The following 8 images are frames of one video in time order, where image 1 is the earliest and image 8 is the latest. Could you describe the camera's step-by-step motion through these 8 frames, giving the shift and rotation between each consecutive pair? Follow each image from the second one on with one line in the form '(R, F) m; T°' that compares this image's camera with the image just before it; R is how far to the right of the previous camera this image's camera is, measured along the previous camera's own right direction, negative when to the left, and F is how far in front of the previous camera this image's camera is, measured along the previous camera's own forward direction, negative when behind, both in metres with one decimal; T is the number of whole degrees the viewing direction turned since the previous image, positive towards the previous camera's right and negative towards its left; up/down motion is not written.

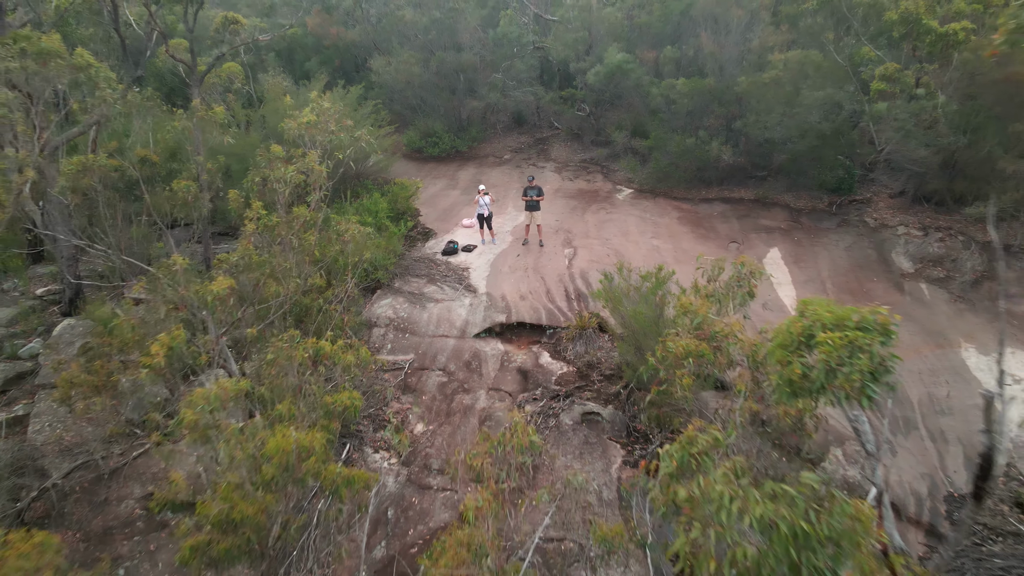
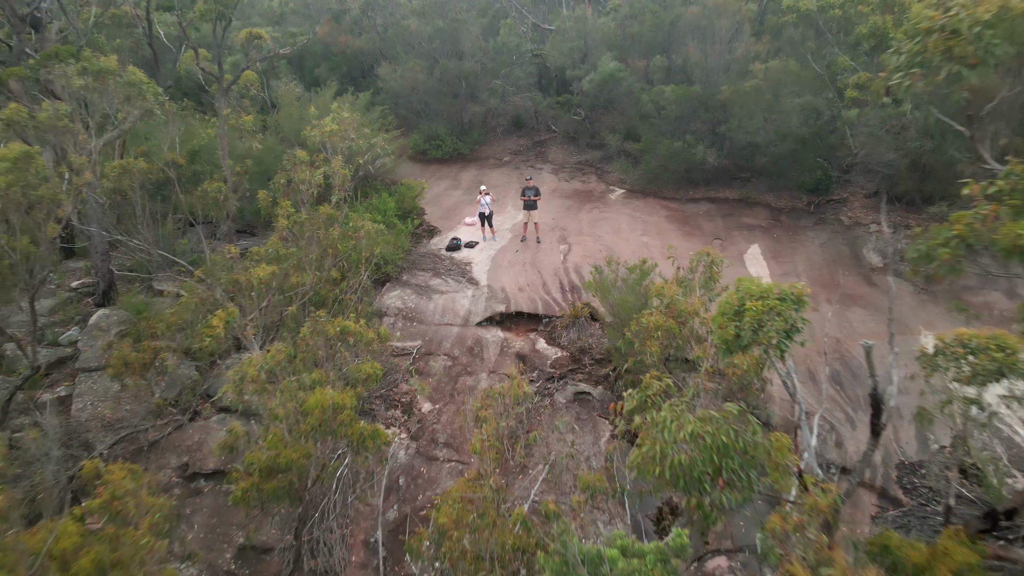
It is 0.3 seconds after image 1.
(0.0, -0.8) m; 0°
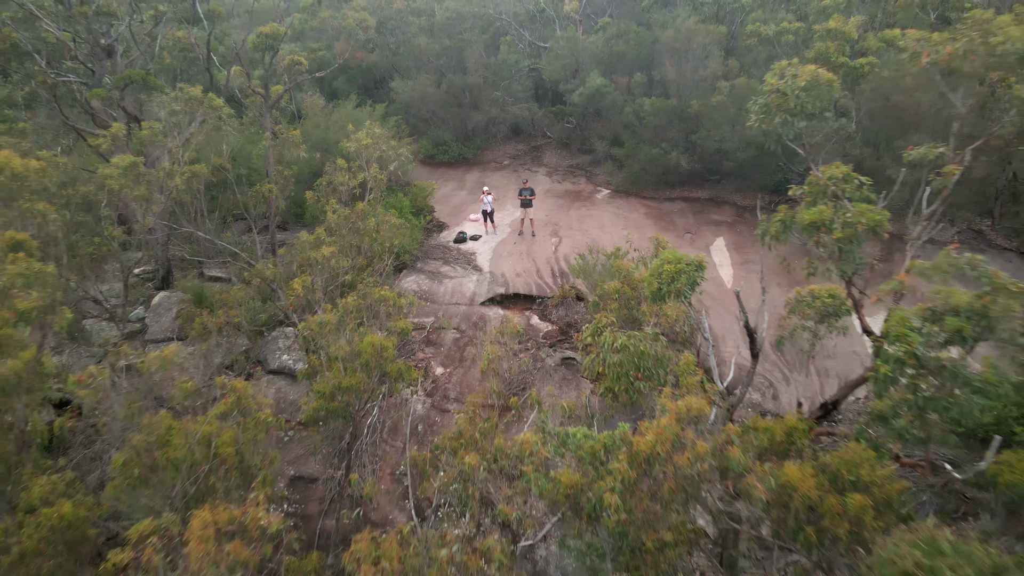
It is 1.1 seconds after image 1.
(0.0, -1.8) m; 0°
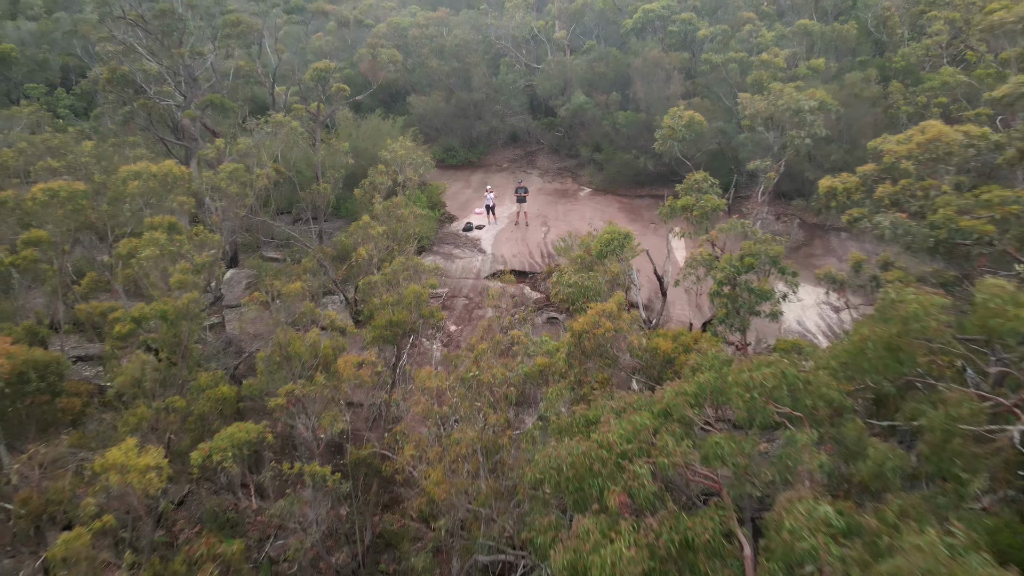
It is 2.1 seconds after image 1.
(+0.1, -3.1) m; 0°
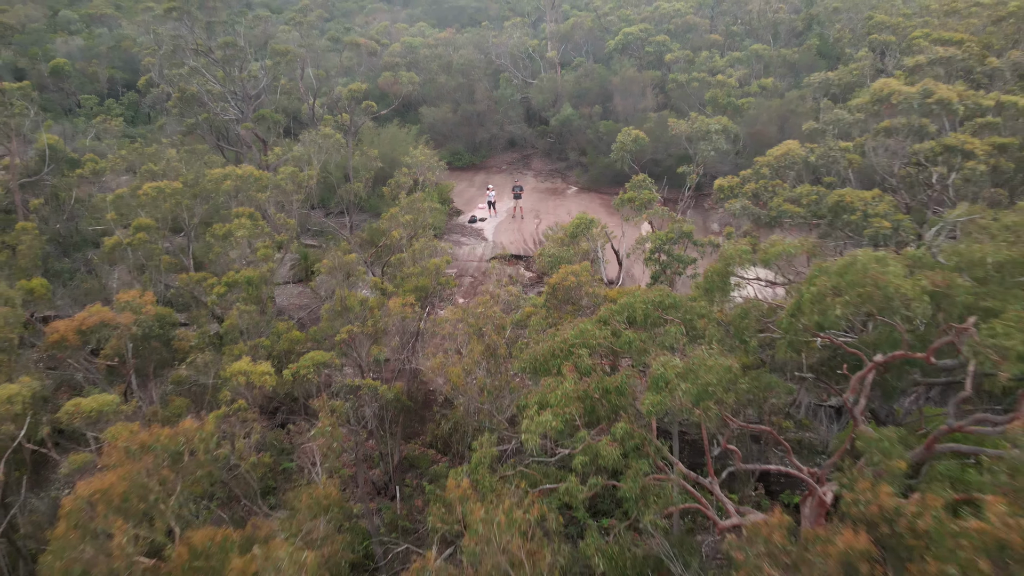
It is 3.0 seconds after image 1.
(+0.1, -3.1) m; 0°
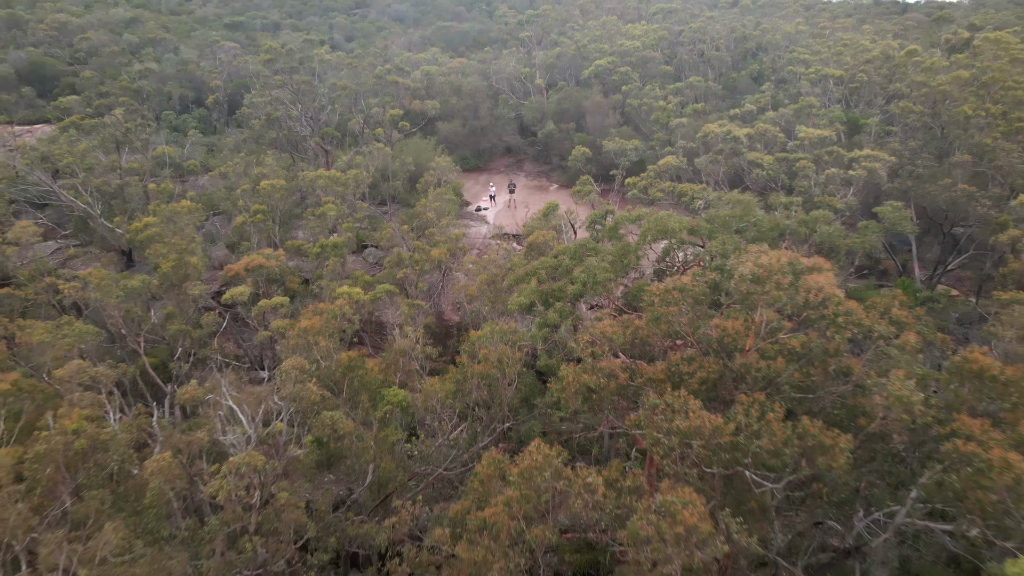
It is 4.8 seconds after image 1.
(+0.2, -6.4) m; 0°
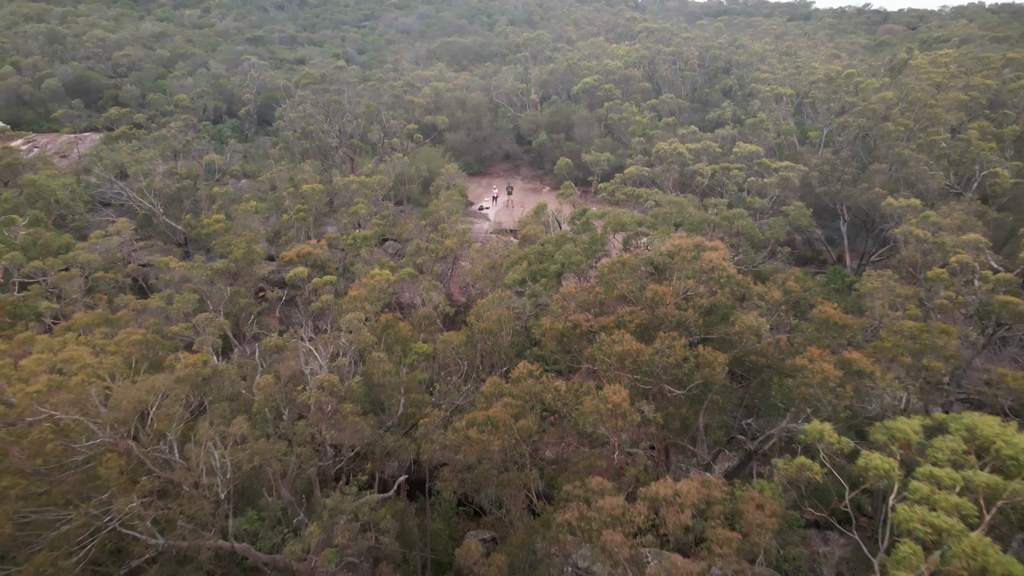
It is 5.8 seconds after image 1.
(+0.1, -4.2) m; 0°
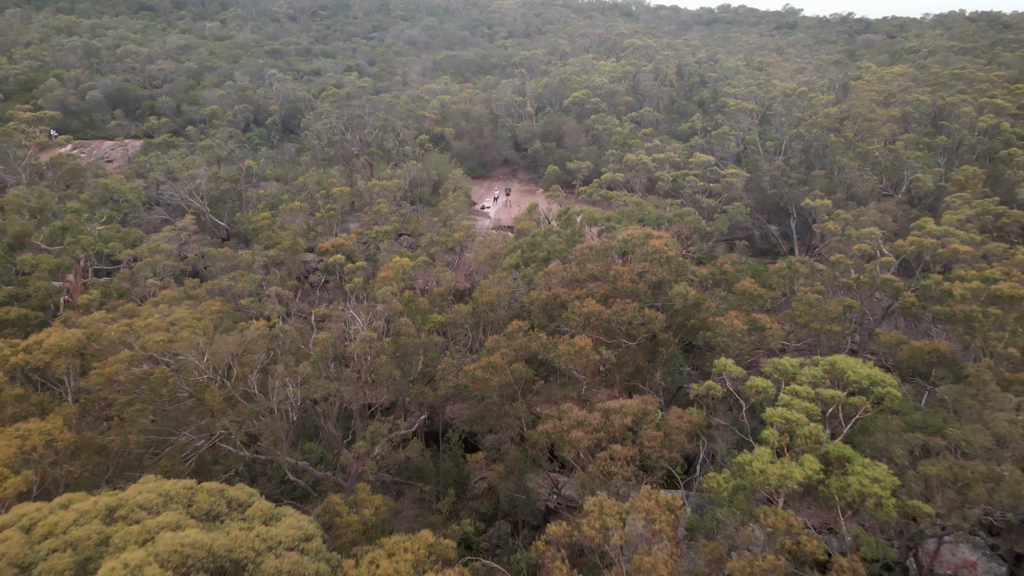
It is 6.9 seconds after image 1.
(+0.2, -4.3) m; 0°
